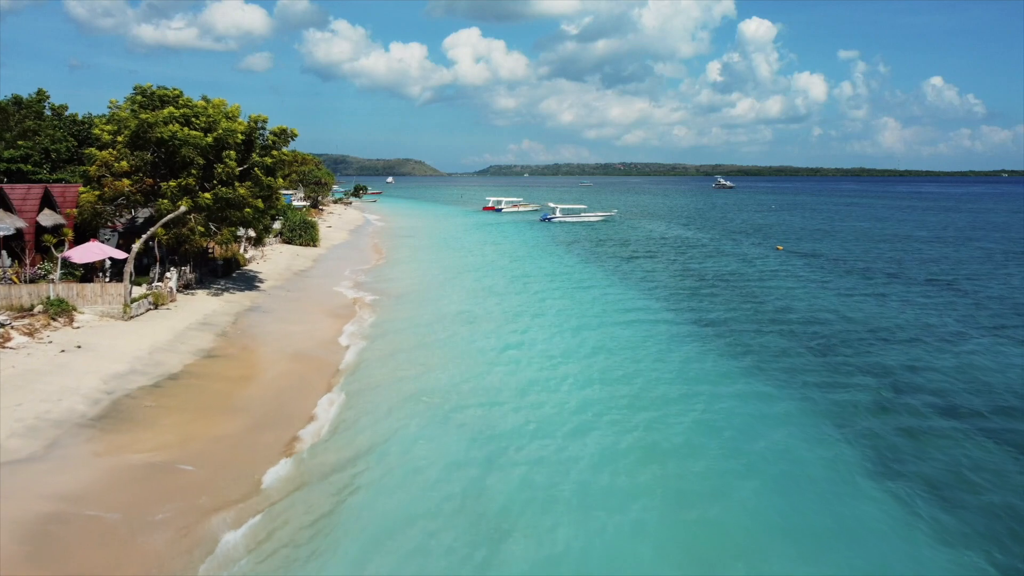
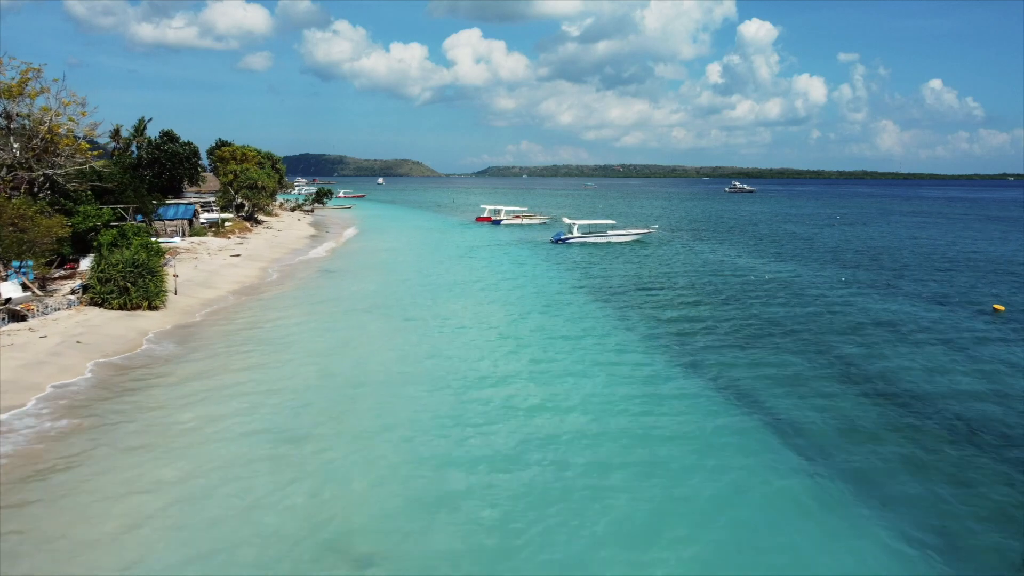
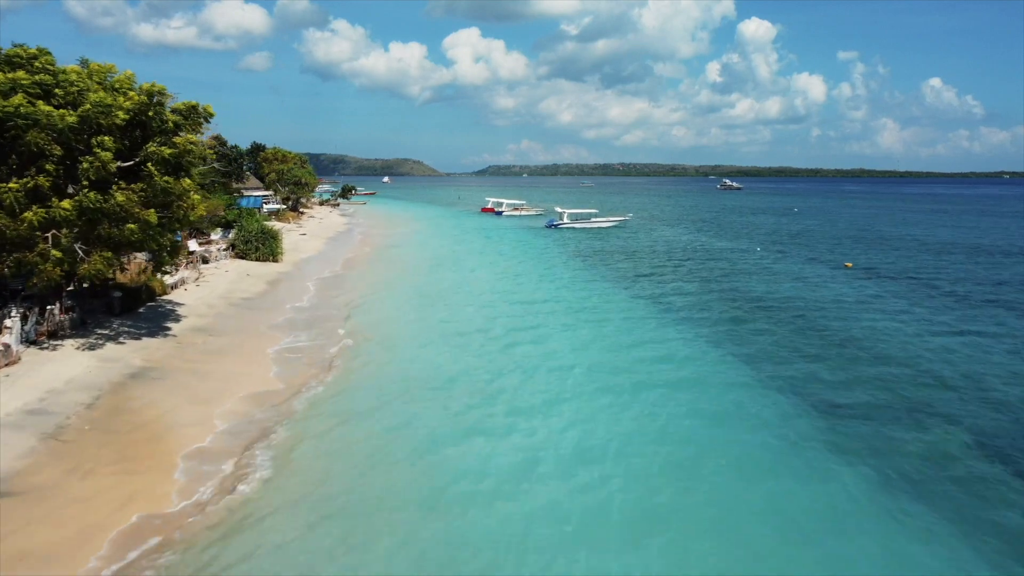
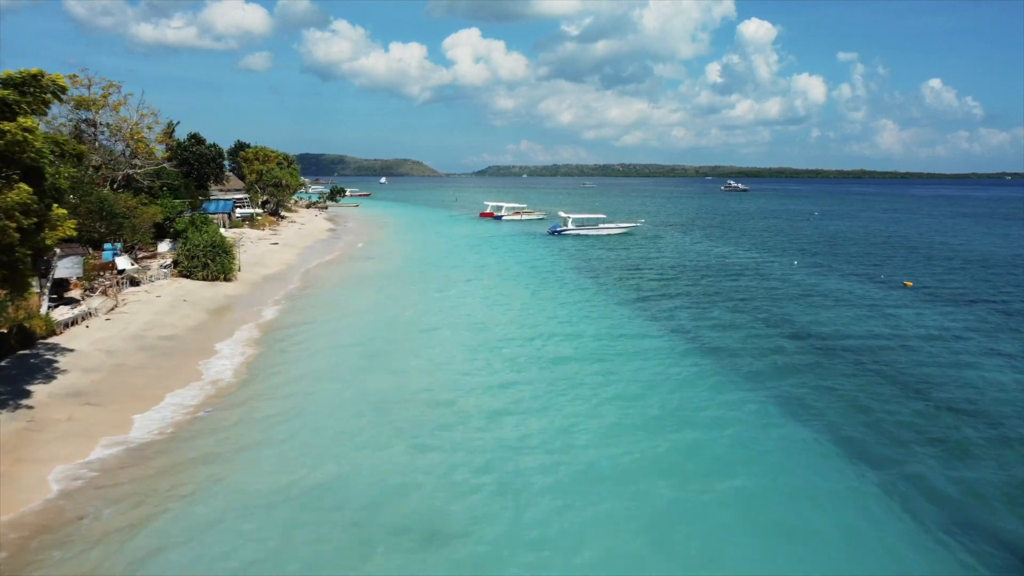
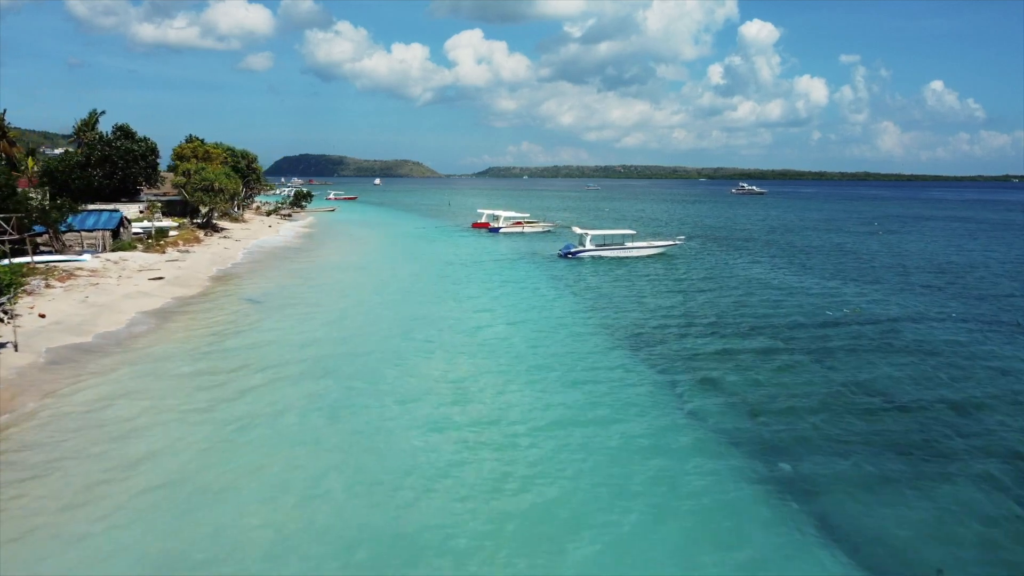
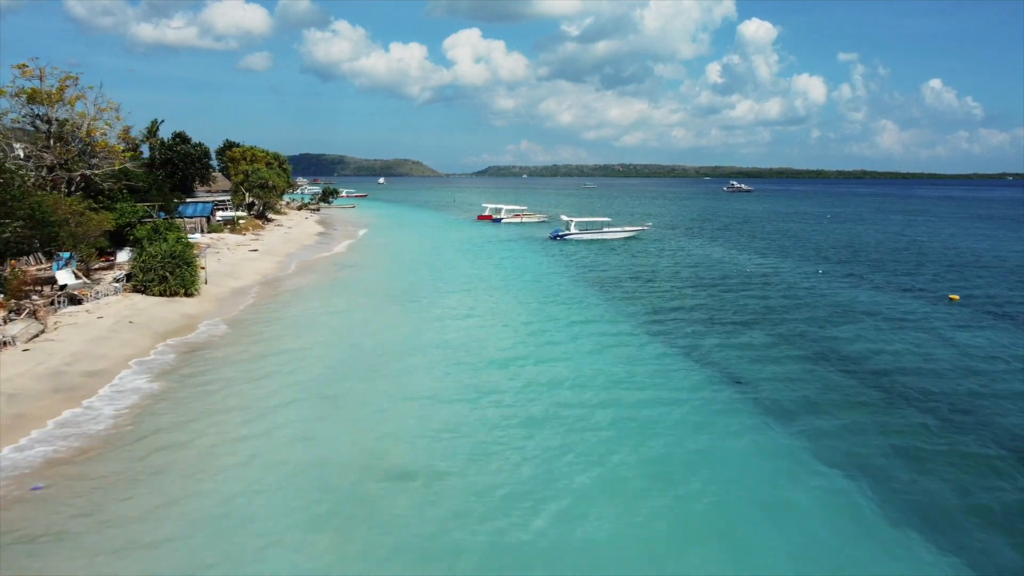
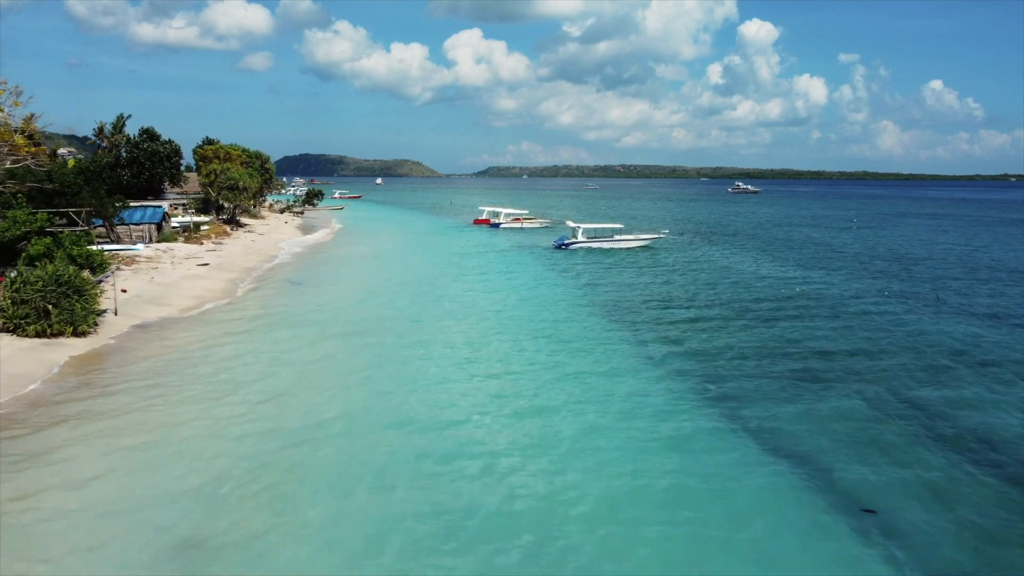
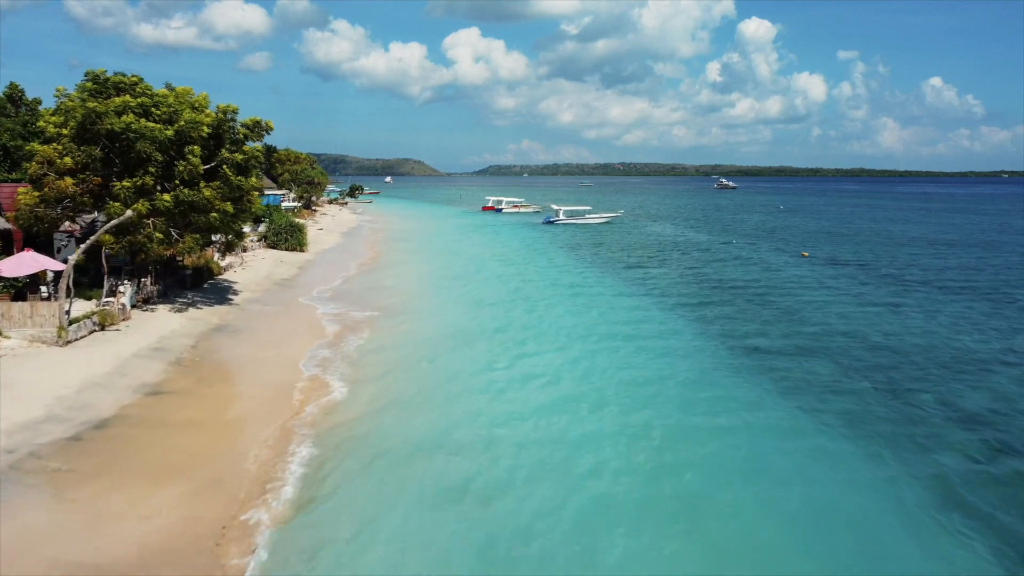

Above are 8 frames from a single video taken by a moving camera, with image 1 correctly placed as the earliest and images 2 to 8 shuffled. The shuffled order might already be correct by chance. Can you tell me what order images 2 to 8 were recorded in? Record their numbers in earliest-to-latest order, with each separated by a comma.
8, 3, 4, 6, 2, 7, 5
